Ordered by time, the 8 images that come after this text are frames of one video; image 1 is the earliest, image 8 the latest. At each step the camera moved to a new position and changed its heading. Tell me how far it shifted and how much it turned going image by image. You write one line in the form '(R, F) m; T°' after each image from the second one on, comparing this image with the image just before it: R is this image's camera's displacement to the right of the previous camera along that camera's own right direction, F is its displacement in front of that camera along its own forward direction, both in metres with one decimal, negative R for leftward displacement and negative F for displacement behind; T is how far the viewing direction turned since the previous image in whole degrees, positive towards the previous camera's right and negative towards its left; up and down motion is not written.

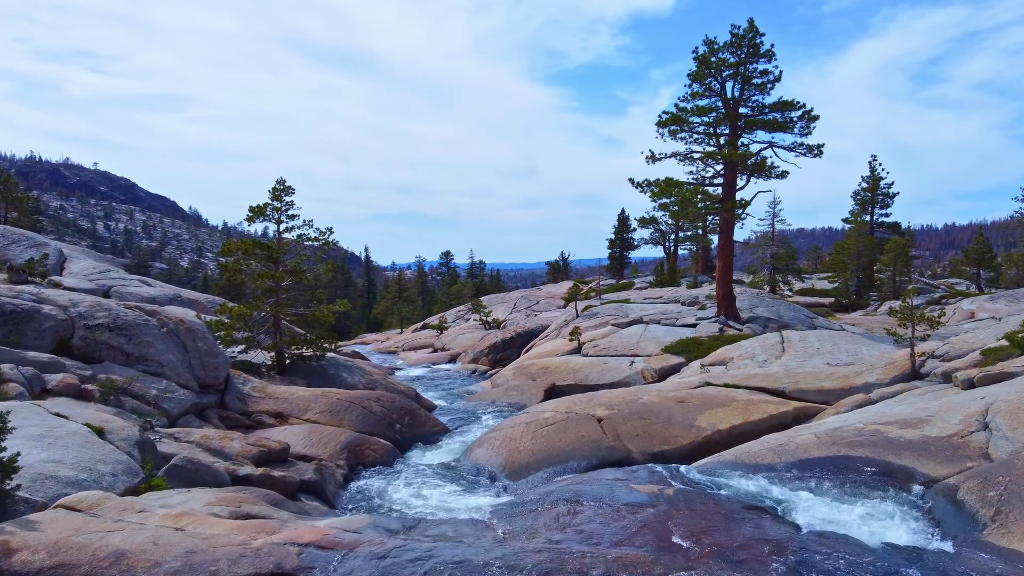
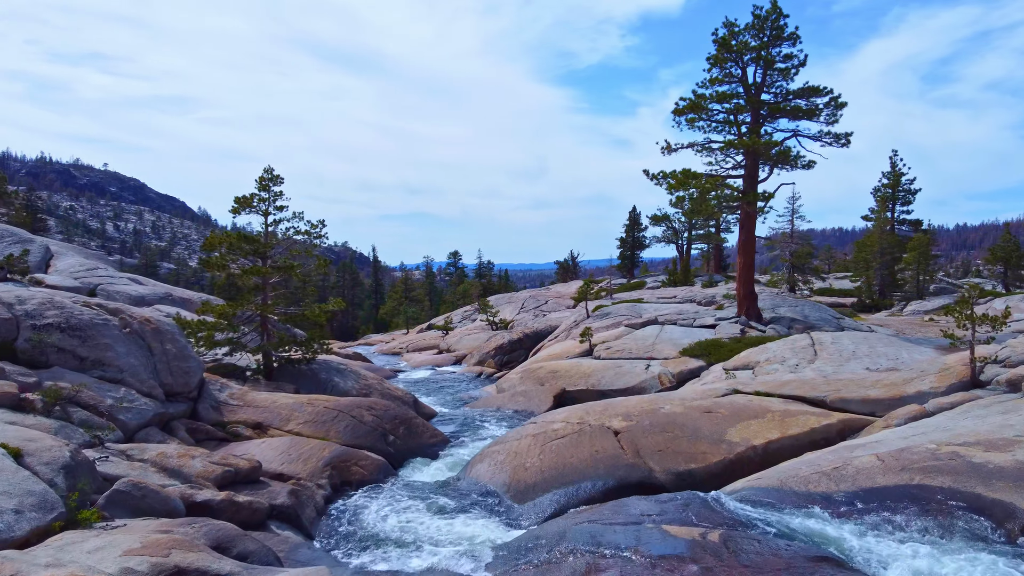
(0.0, +1.5) m; -1°
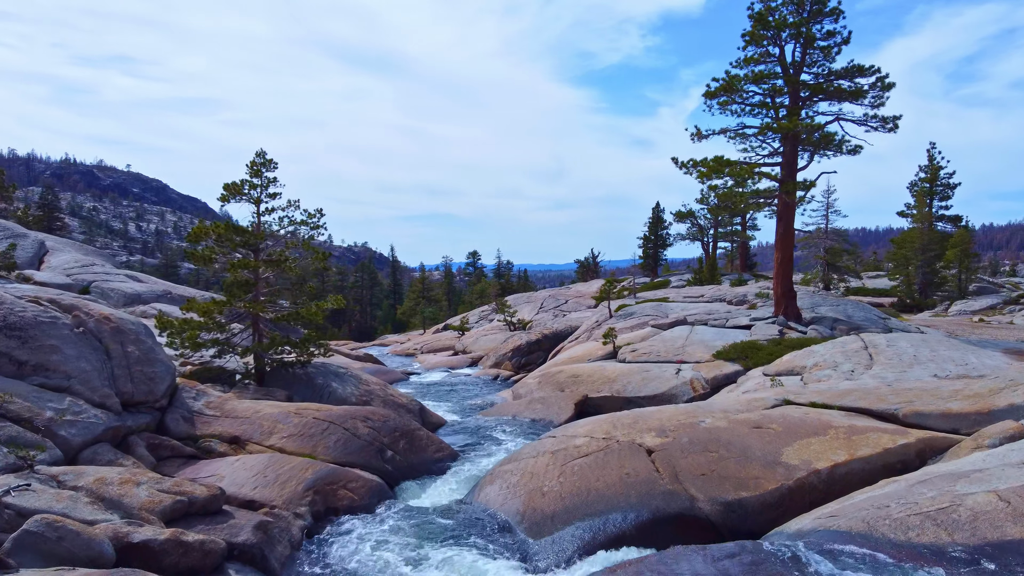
(+0.1, +1.8) m; -1°
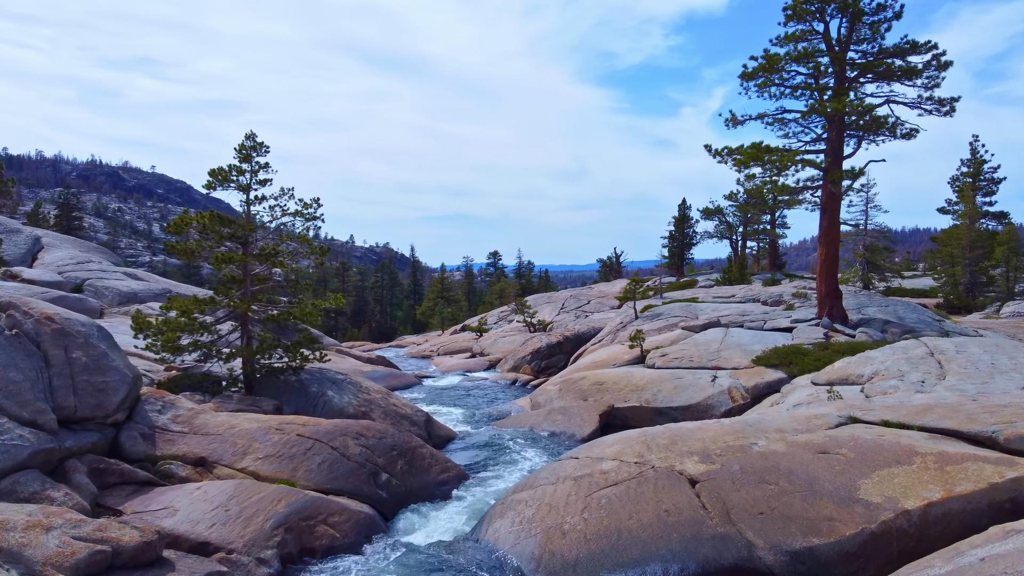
(+0.1, +1.7) m; -1°
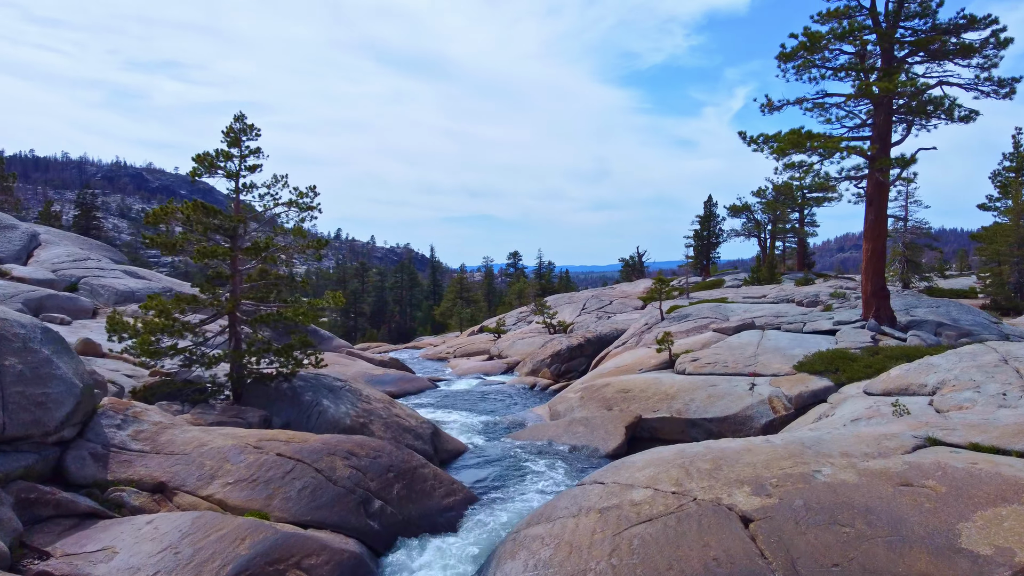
(+0.1, +1.5) m; -1°
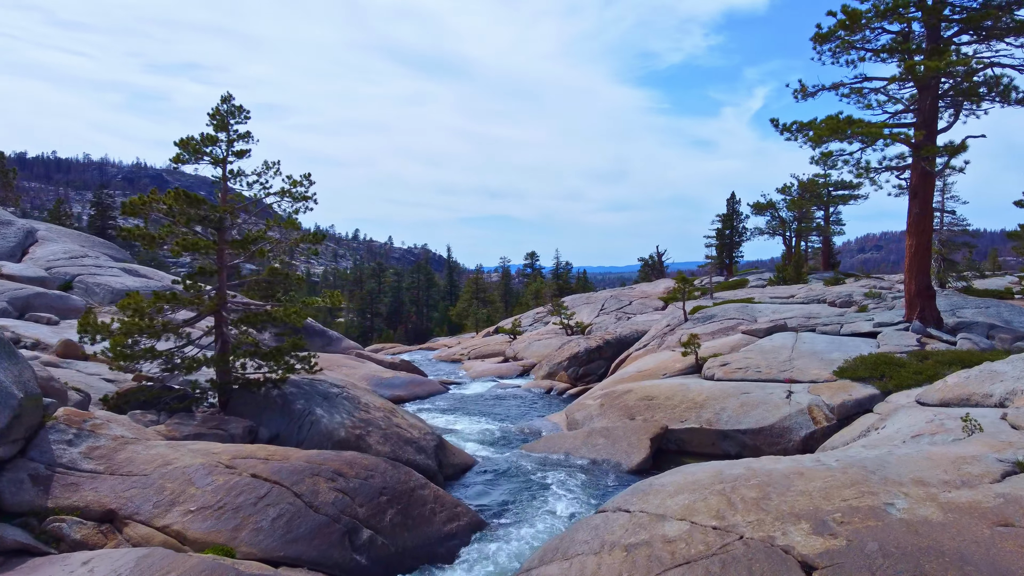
(+0.1, +1.3) m; -1°
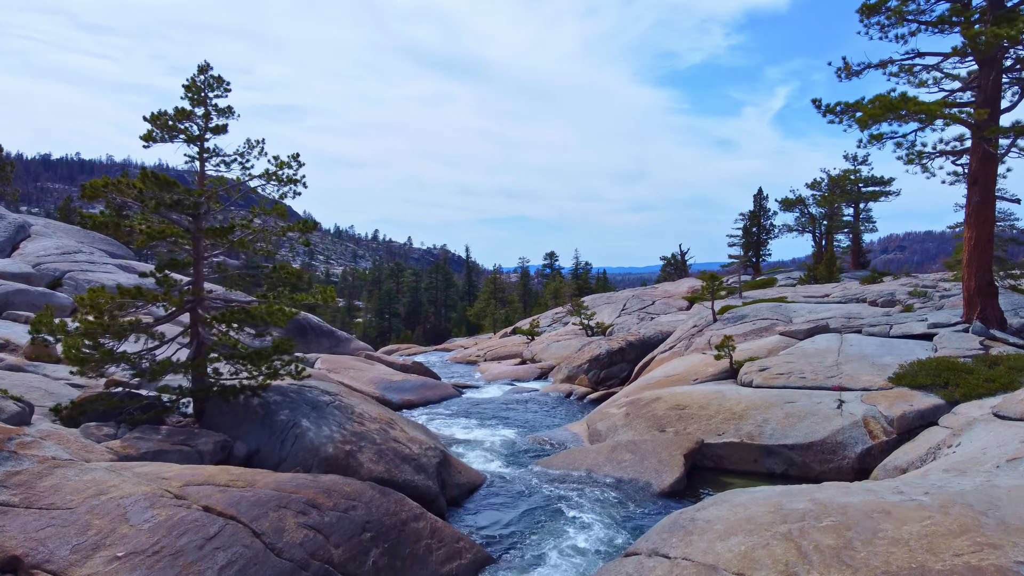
(+0.1, +1.5) m; -1°
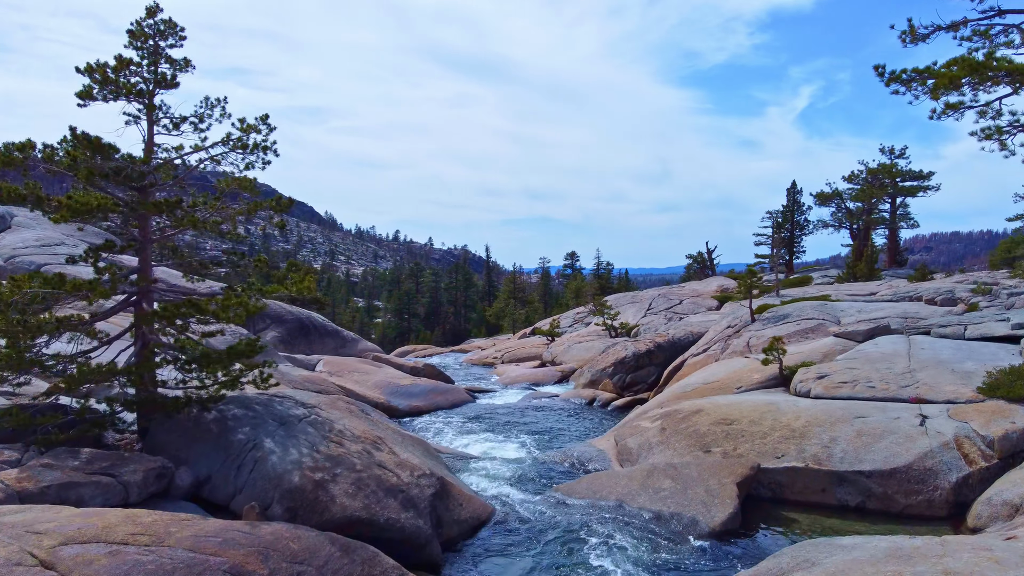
(+0.1, +2.0) m; -1°
